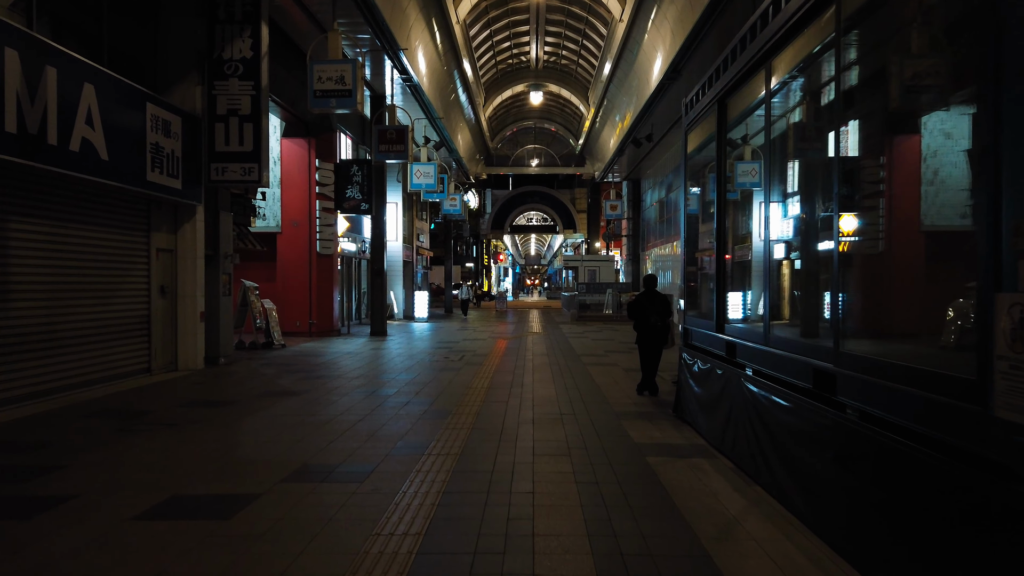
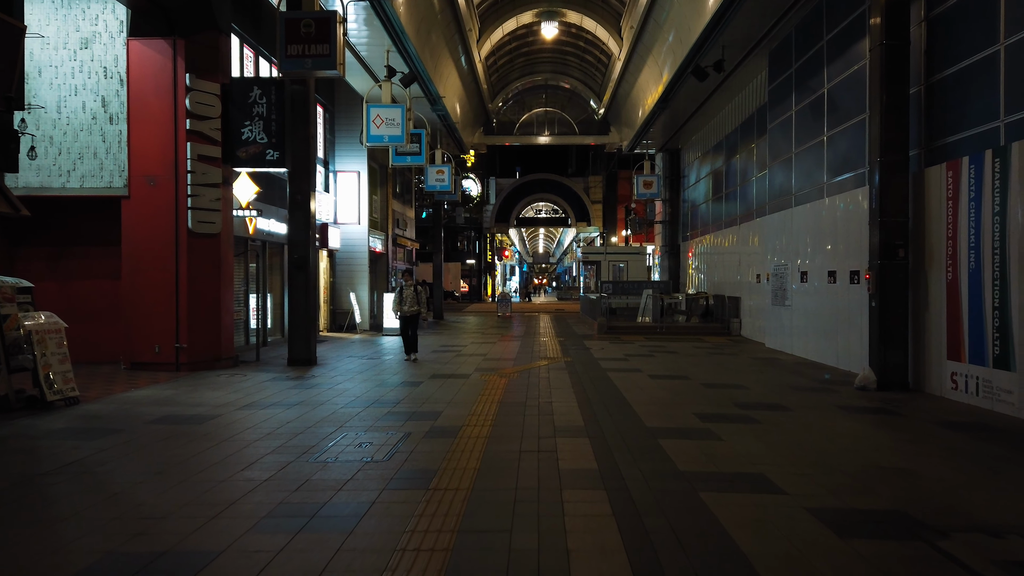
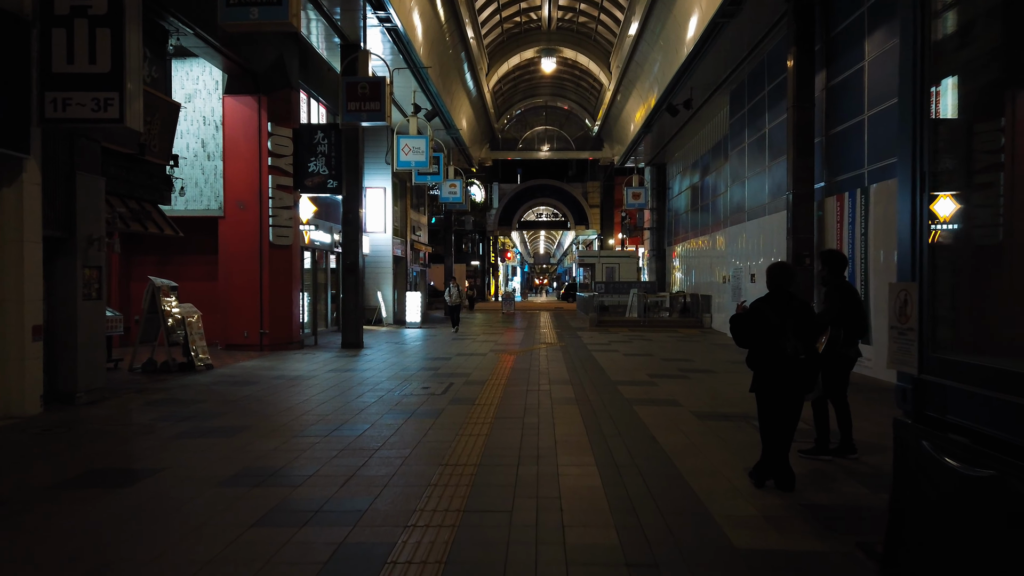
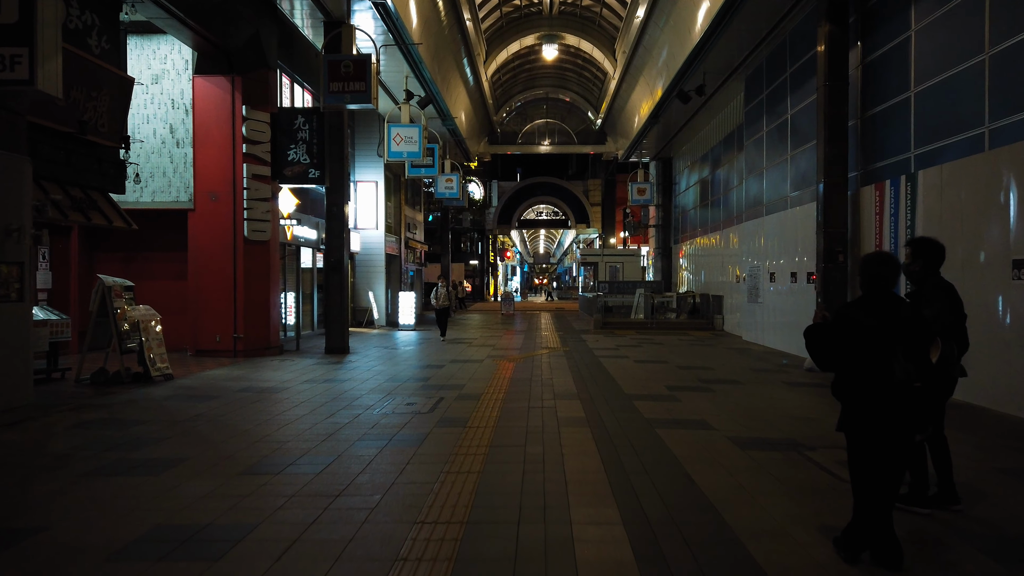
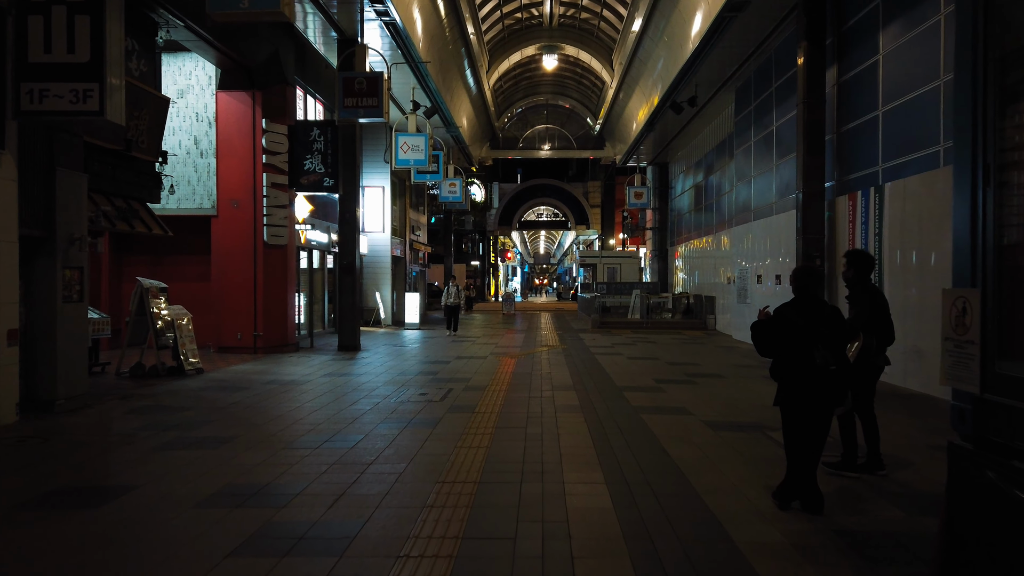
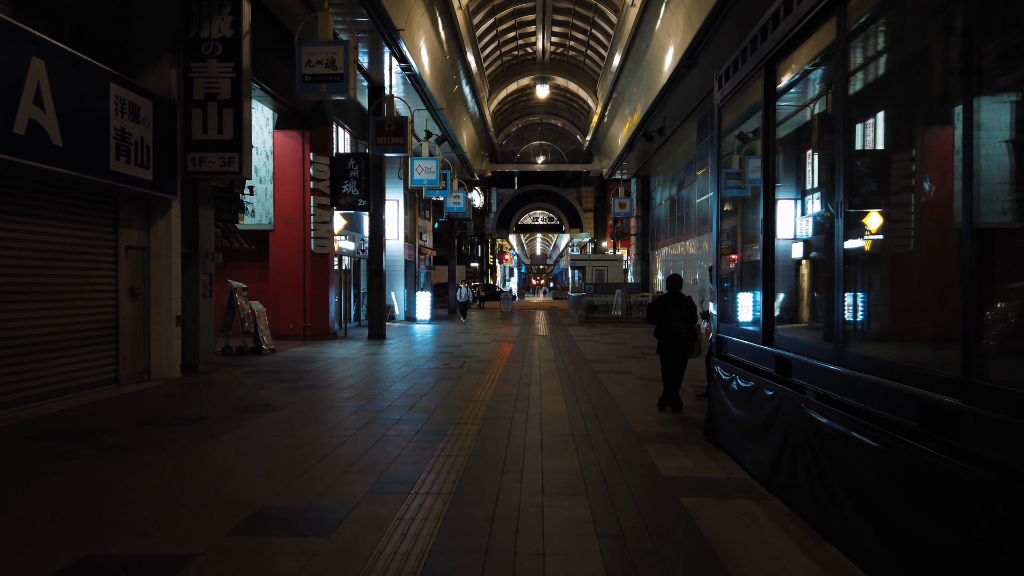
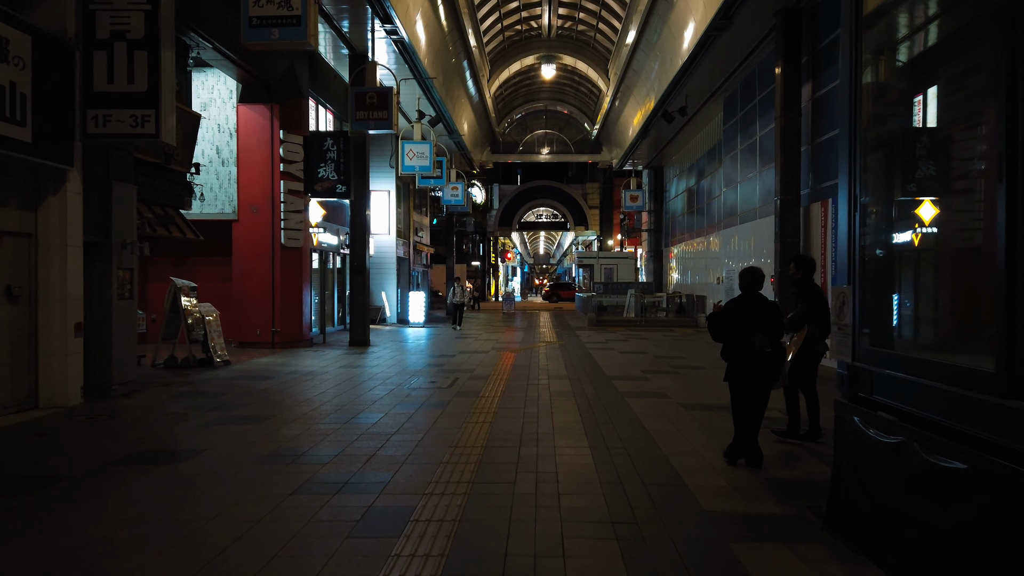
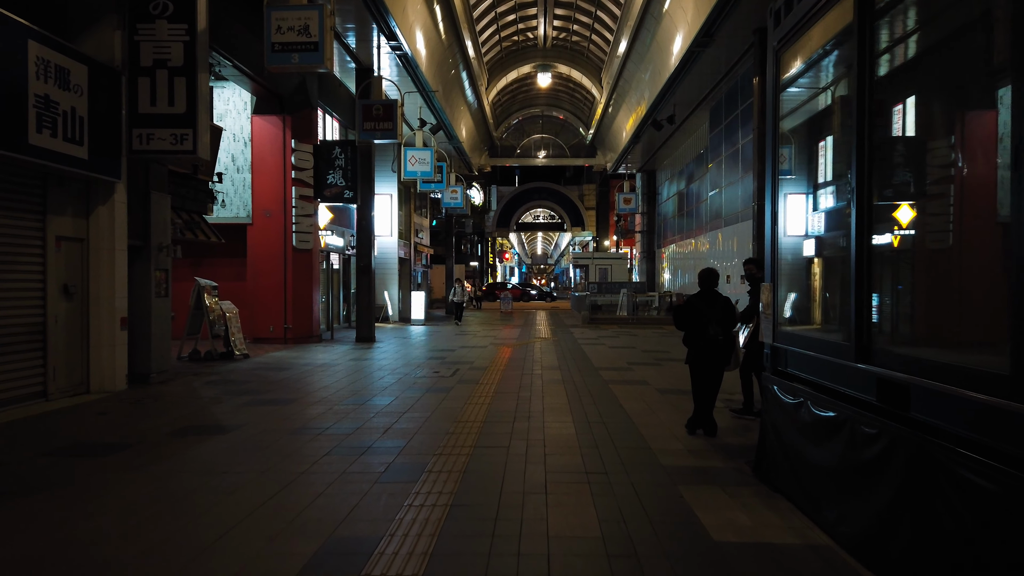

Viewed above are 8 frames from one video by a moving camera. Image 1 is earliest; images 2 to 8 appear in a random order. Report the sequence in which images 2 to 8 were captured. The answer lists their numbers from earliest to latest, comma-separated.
6, 8, 7, 3, 5, 4, 2
